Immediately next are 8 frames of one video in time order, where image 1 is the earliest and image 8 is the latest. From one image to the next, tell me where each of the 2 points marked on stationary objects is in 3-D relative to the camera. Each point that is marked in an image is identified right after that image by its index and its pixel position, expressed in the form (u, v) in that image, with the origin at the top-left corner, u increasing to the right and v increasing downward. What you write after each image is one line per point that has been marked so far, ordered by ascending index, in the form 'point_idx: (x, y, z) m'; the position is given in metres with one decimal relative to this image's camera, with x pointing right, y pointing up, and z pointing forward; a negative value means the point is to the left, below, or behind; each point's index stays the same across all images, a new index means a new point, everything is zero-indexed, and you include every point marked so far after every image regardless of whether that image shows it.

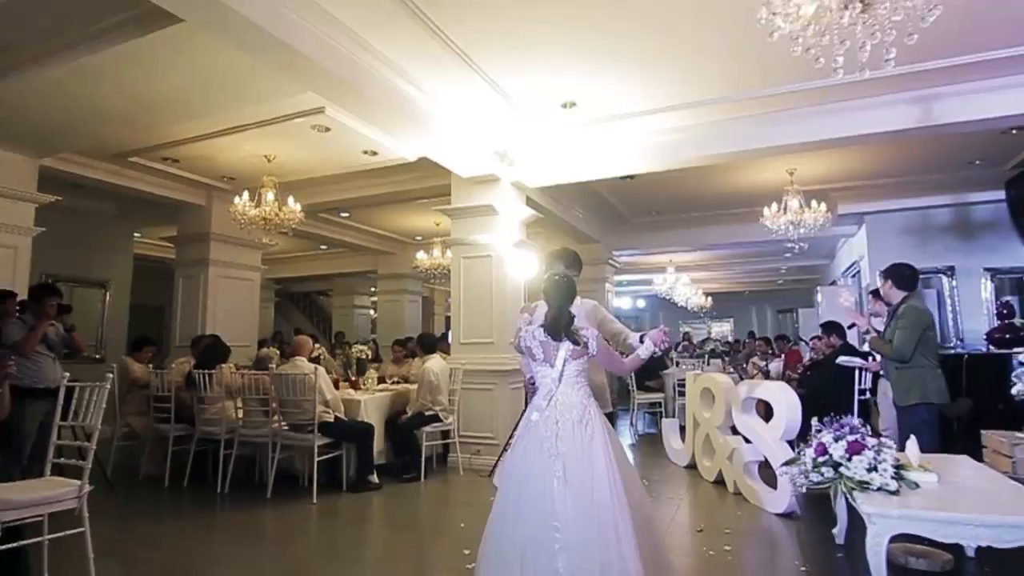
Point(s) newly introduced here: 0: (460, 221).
0: (-0.4, +0.6, +6.1) m
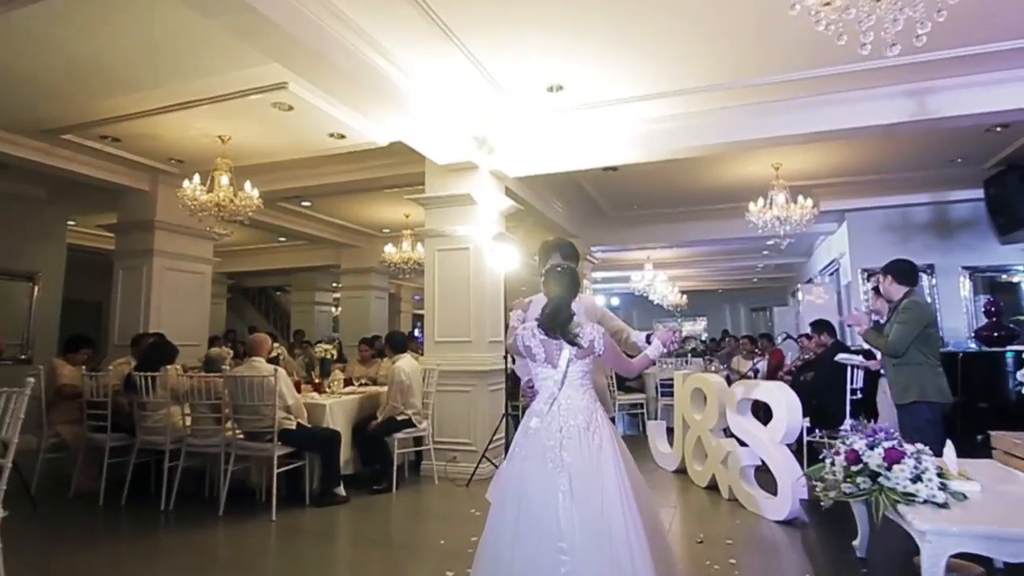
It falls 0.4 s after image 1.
0: (-0.6, +0.6, +5.7) m
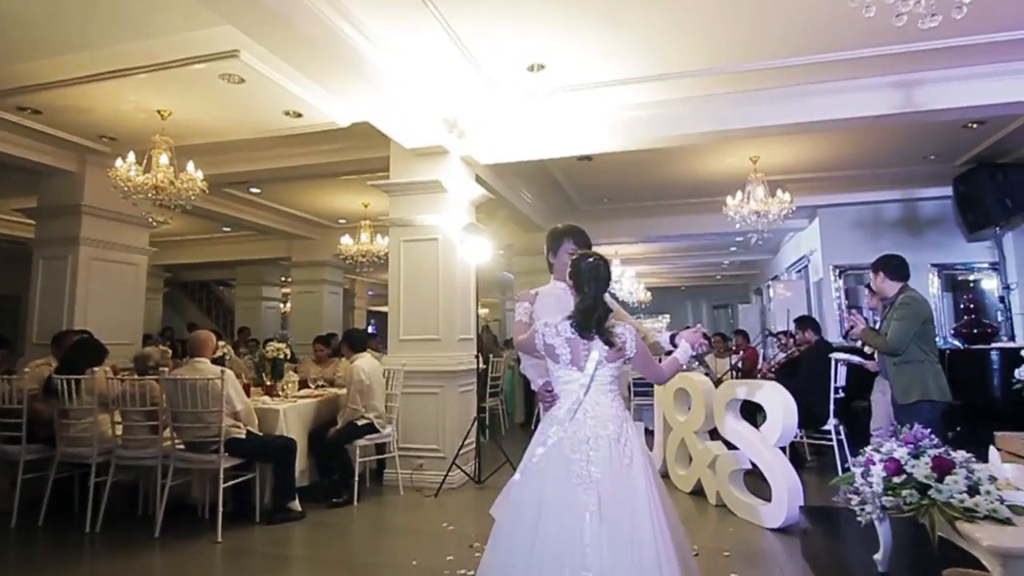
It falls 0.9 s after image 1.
0: (-0.8, +0.7, +5.3) m
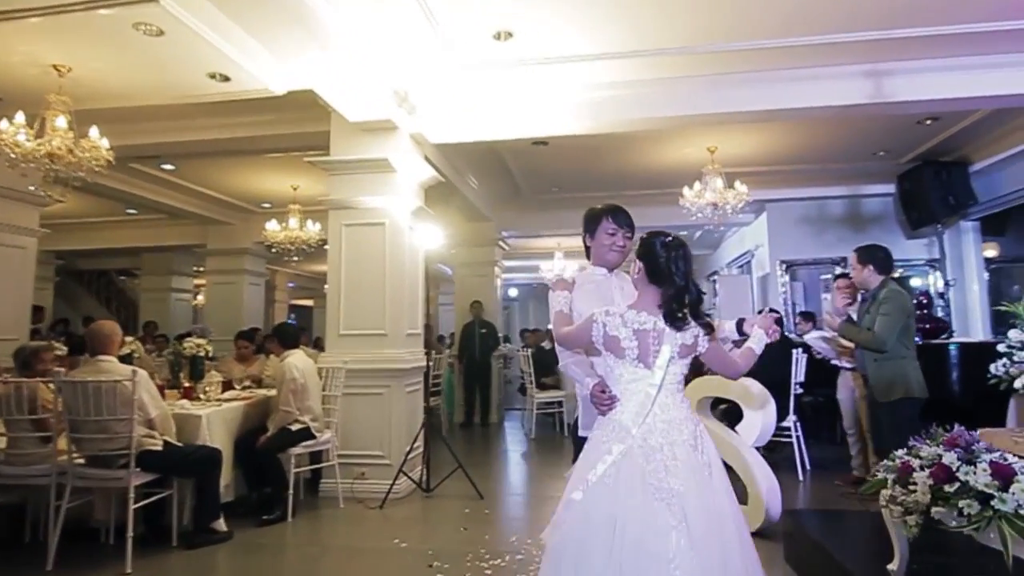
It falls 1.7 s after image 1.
0: (-1.2, +0.7, +4.8) m
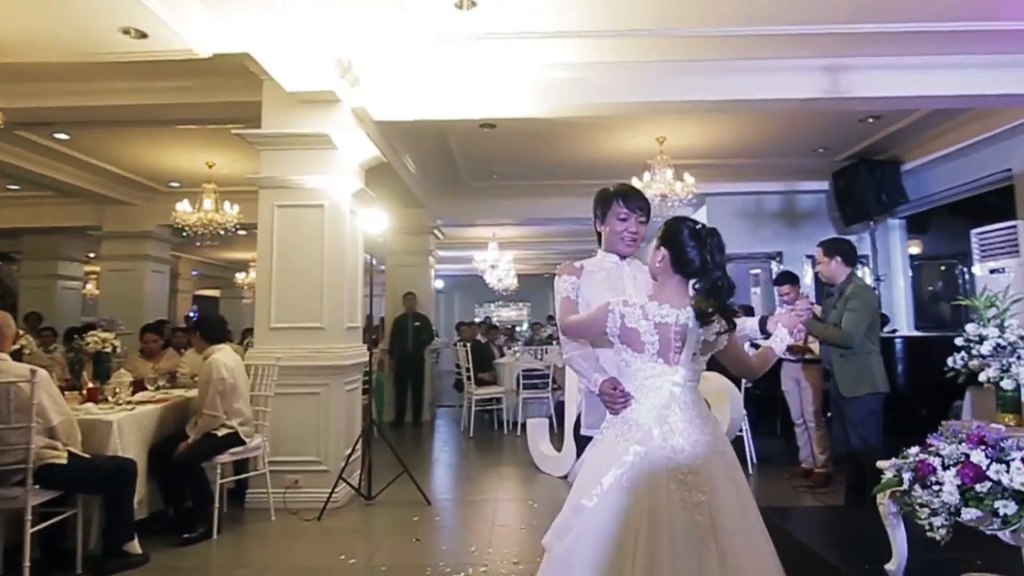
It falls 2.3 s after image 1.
0: (-1.5, +0.8, +4.3) m
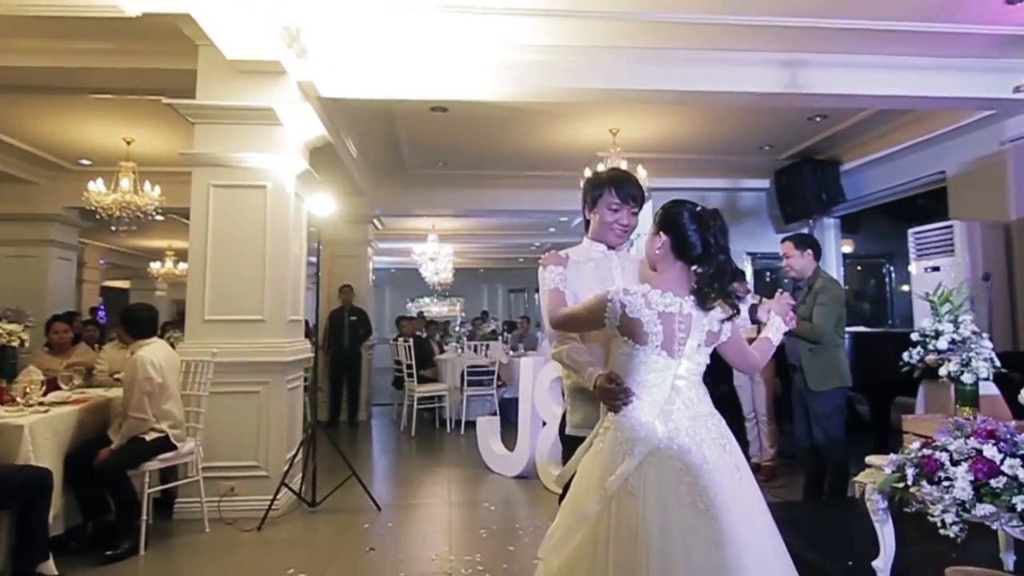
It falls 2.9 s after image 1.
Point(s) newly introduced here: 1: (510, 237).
0: (-1.7, +0.9, +3.9) m
1: (0.0, +0.7, +9.2) m
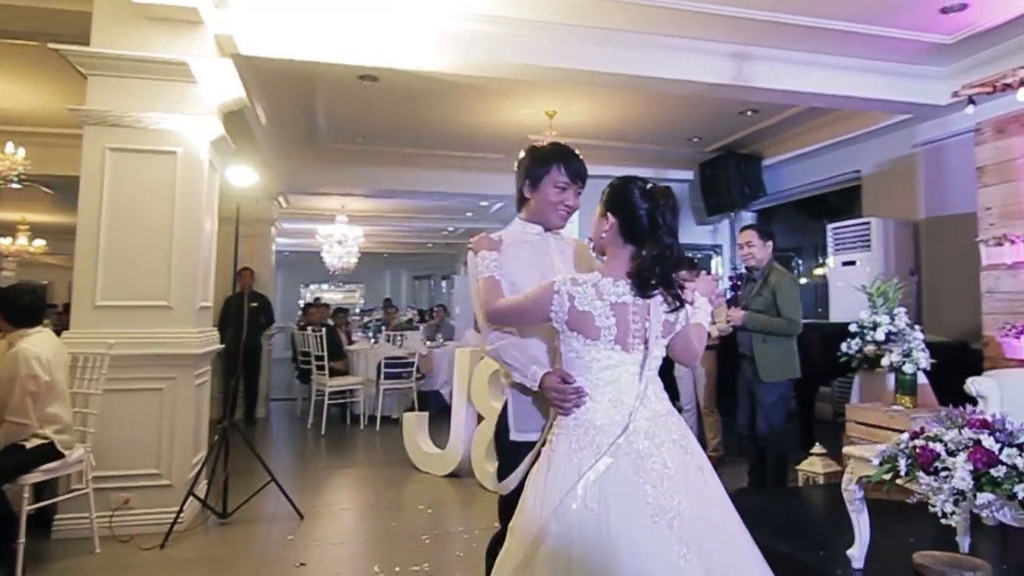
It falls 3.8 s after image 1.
0: (-1.9, +1.0, +3.3) m
1: (-1.2, +0.8, +8.8) m
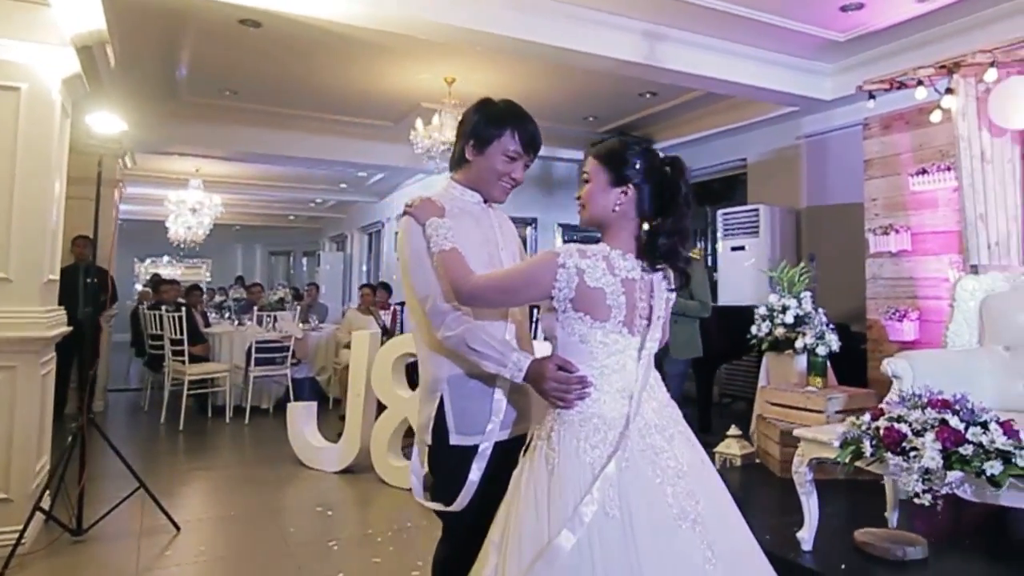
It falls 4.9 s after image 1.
0: (-2.2, +1.1, +2.6) m
1: (-2.7, +1.1, +8.1) m
